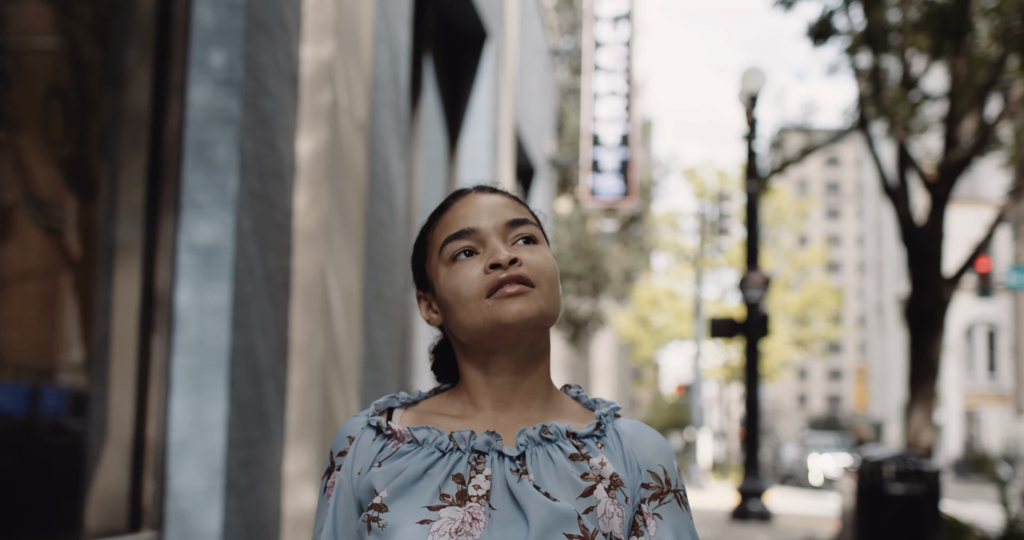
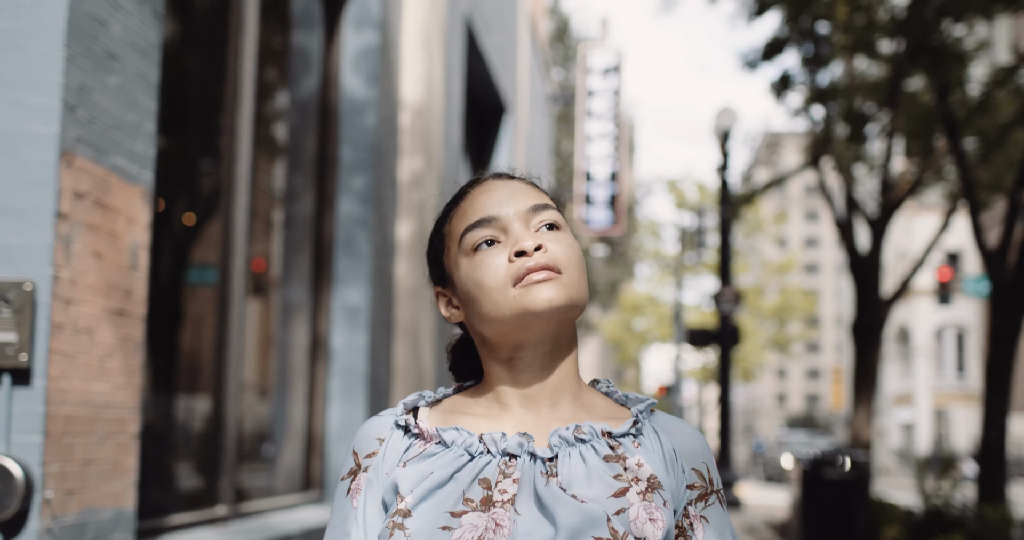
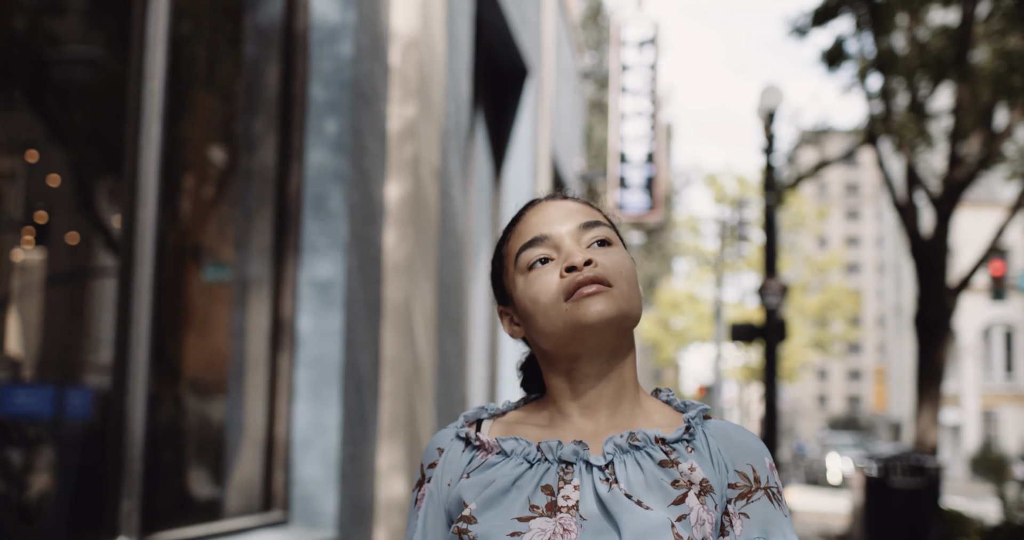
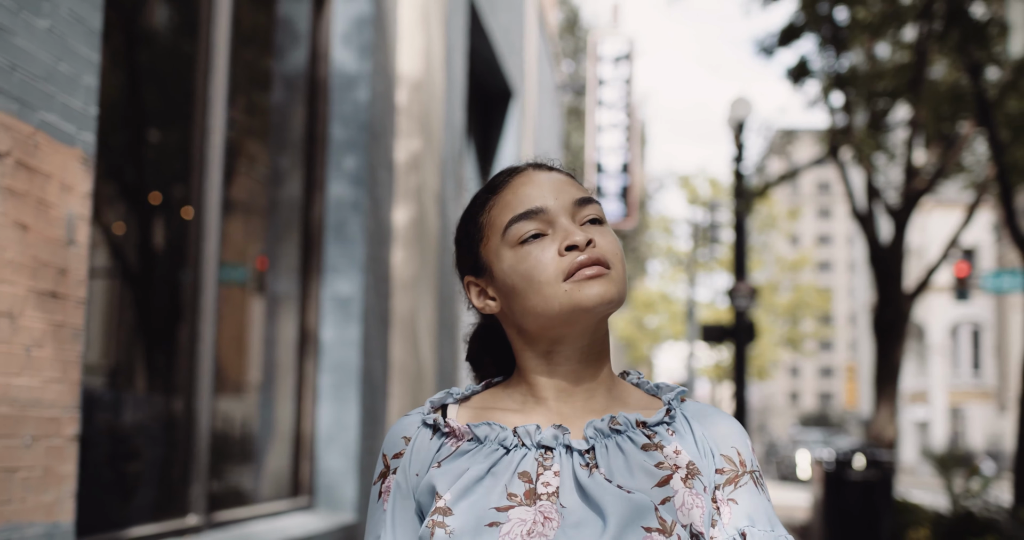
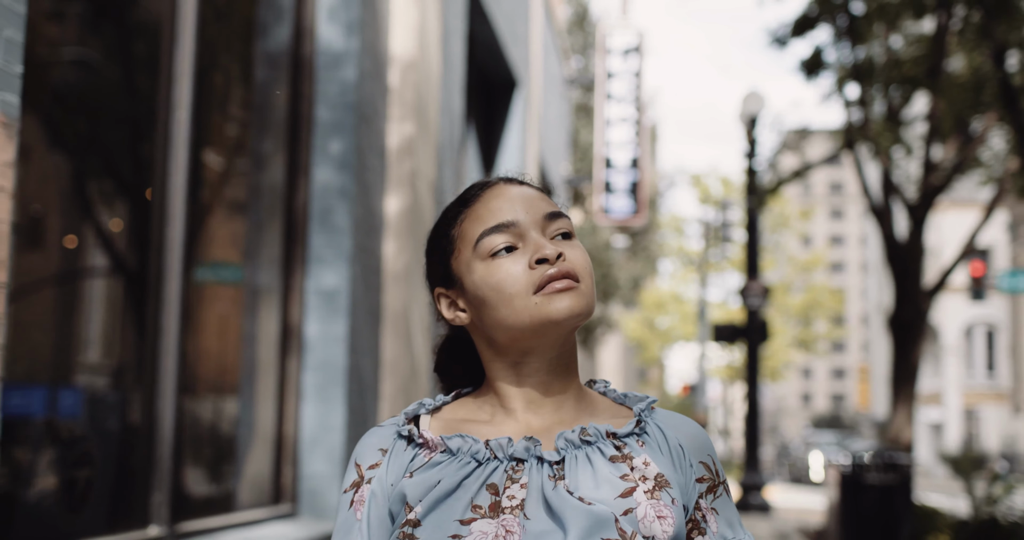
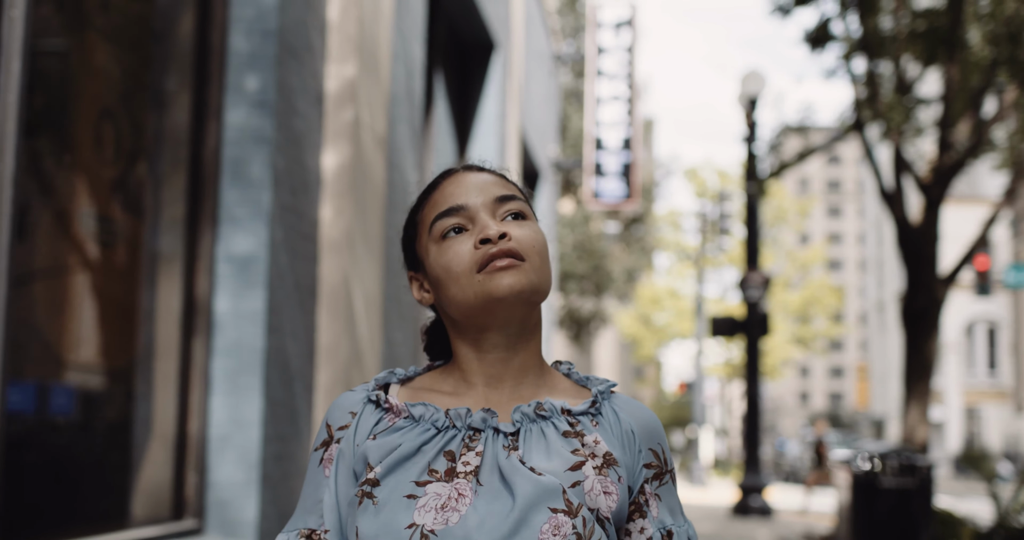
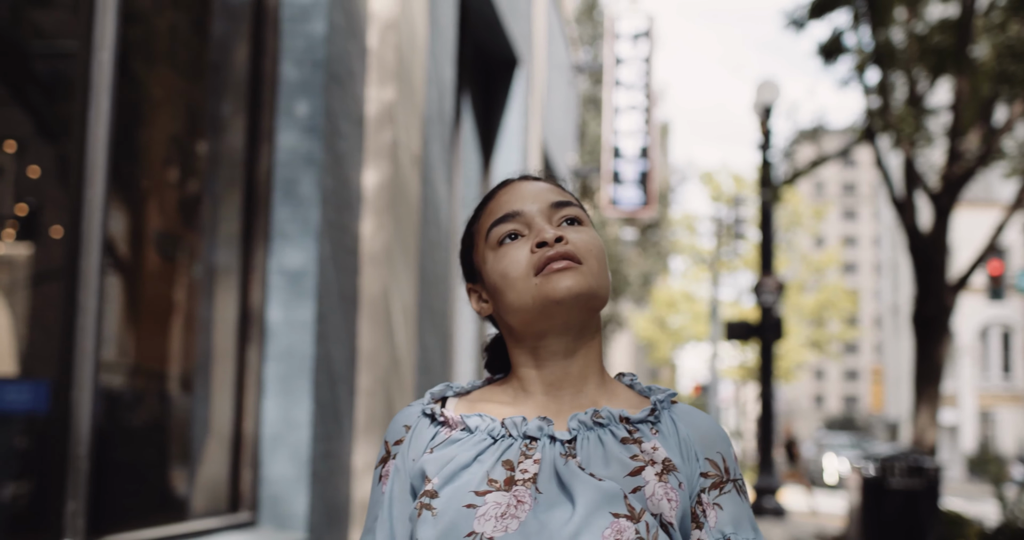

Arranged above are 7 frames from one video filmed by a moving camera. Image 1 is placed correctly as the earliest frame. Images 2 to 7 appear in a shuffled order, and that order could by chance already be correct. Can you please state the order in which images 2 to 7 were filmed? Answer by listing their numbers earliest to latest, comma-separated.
6, 7, 3, 5, 4, 2
